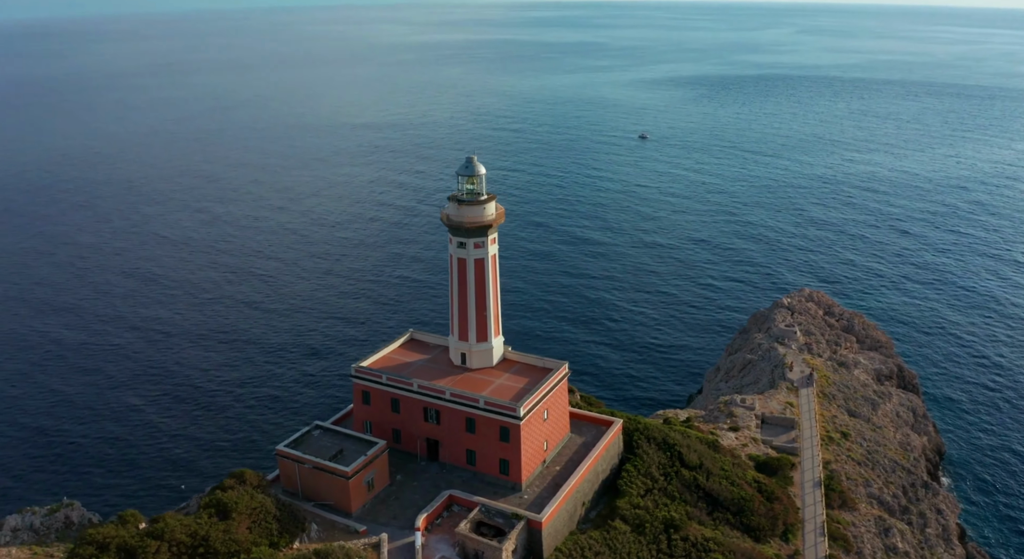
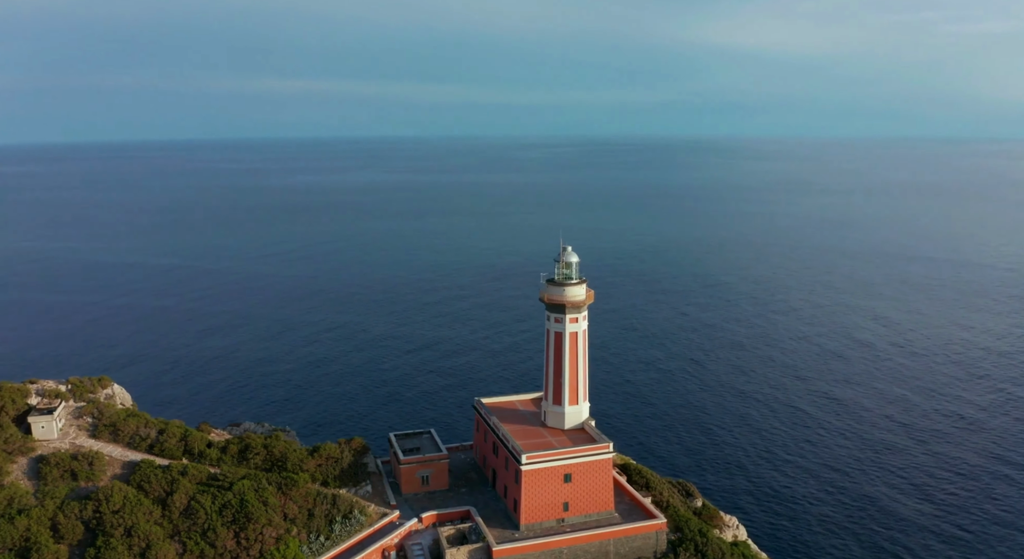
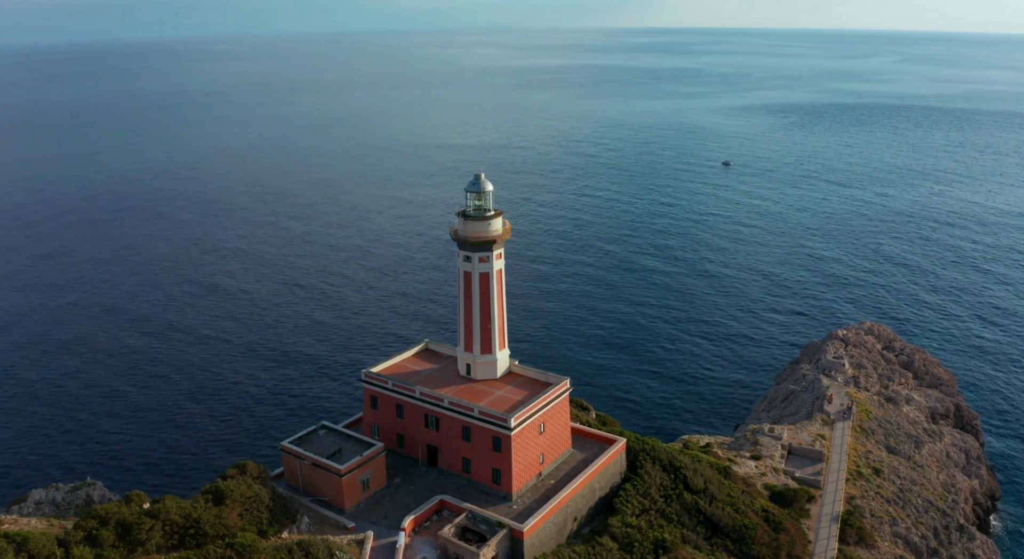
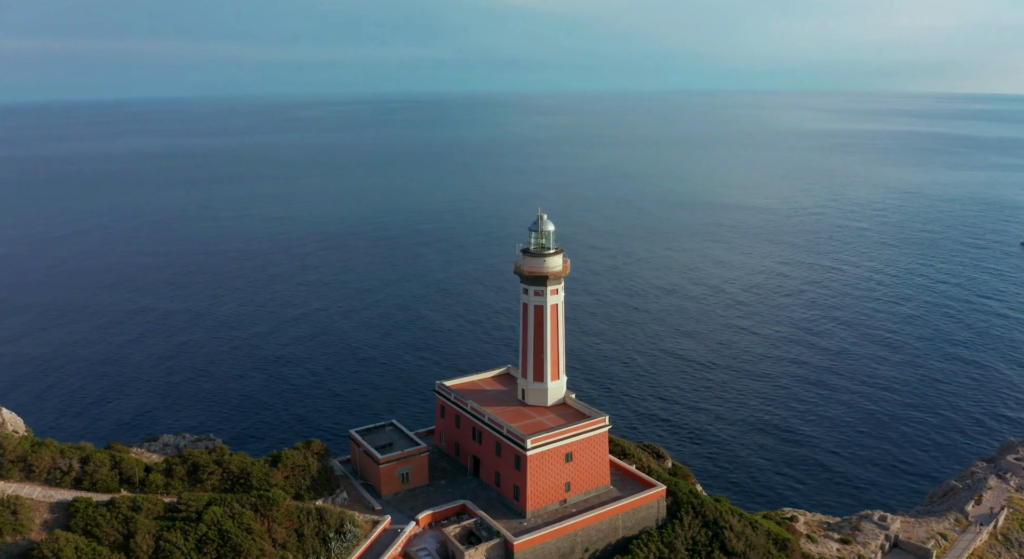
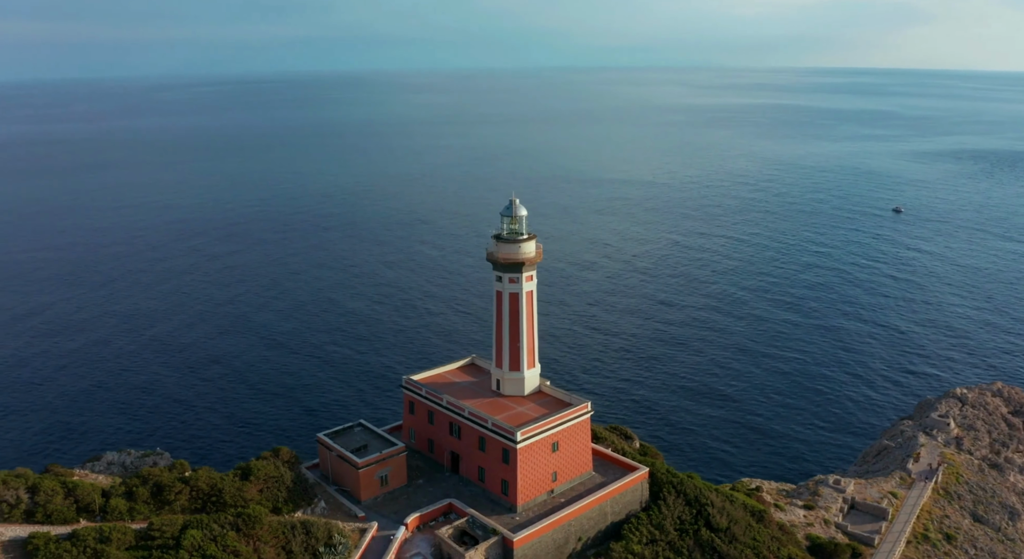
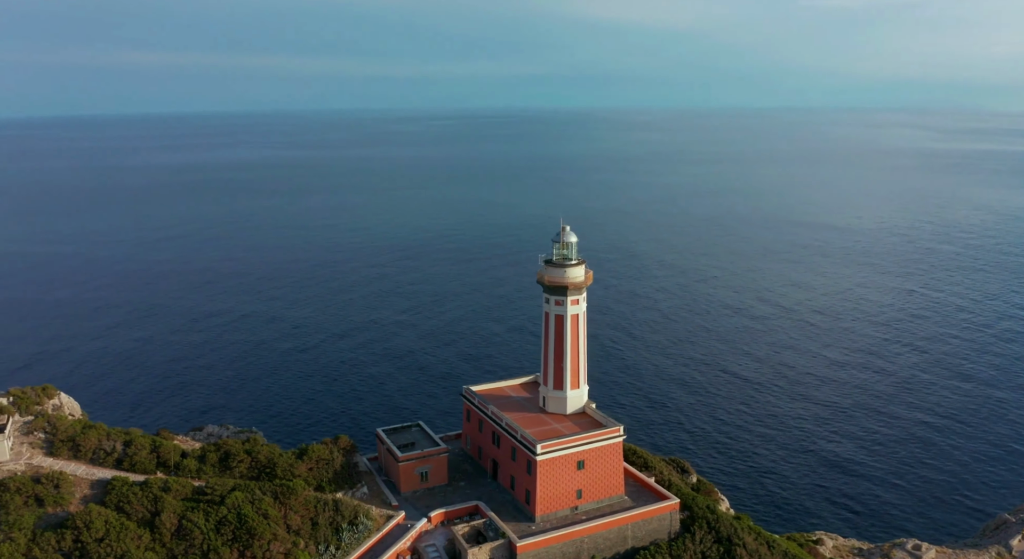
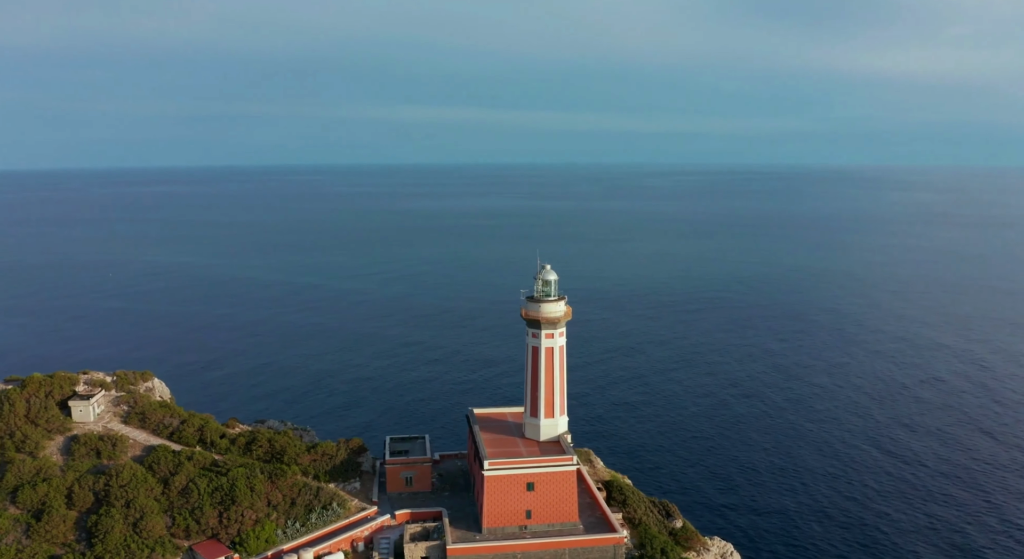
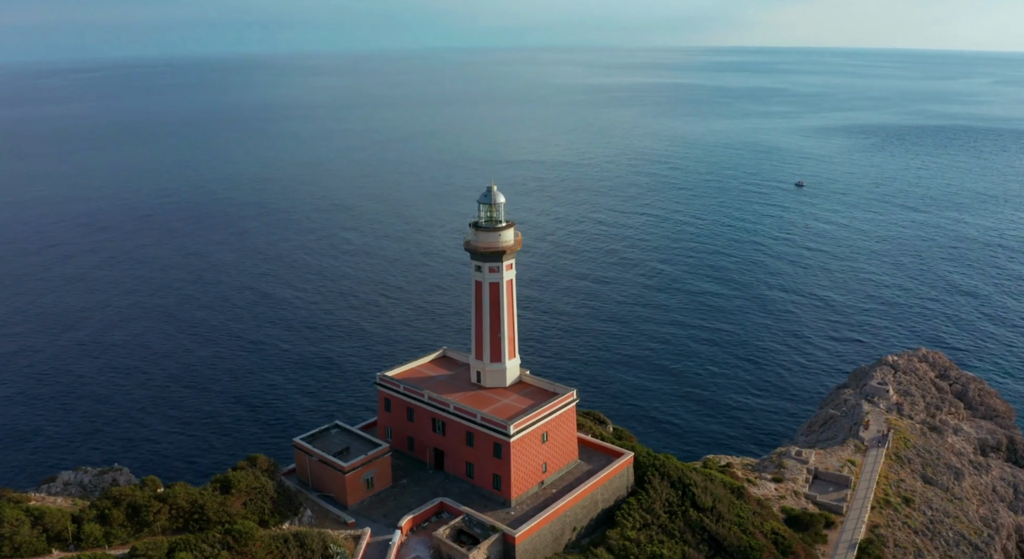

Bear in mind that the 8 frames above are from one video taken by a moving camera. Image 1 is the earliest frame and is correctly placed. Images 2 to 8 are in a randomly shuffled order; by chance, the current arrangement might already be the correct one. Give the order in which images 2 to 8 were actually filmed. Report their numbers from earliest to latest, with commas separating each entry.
3, 8, 5, 4, 6, 2, 7
